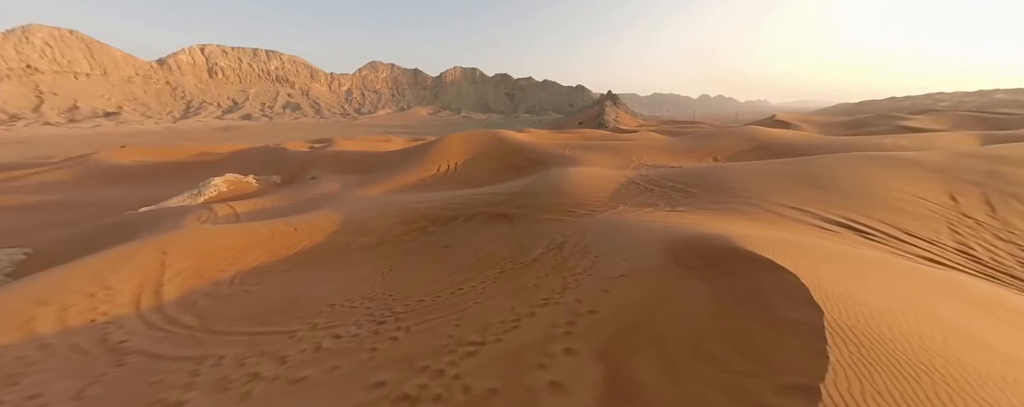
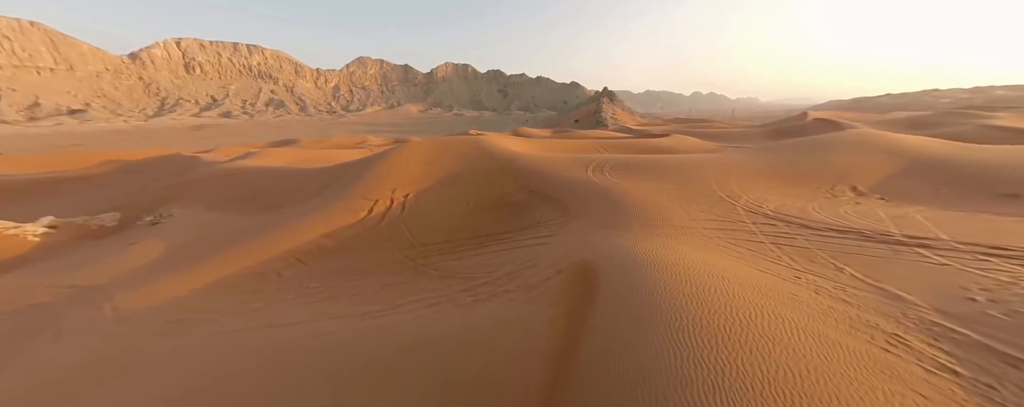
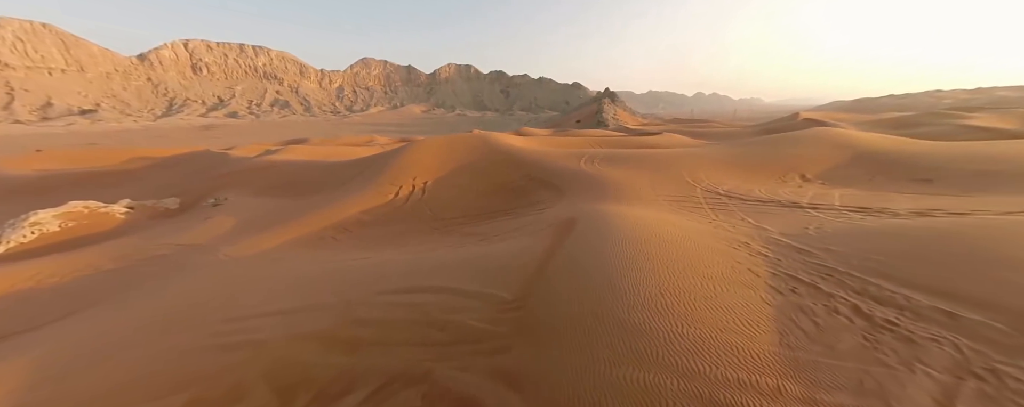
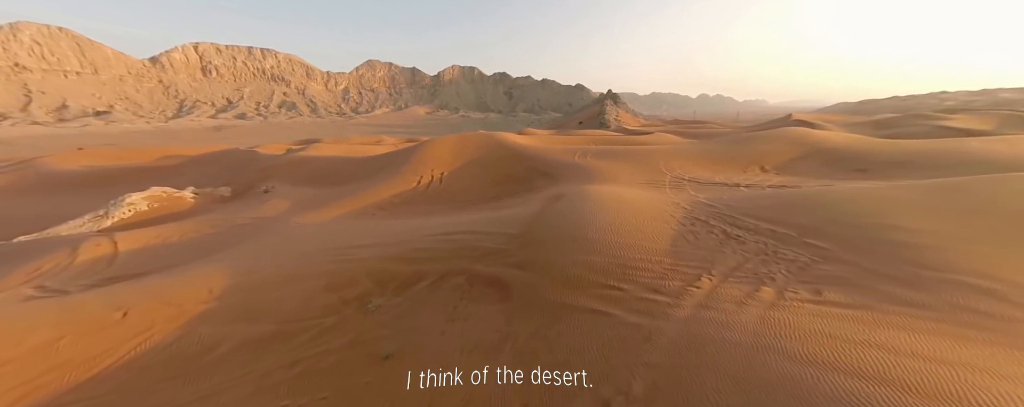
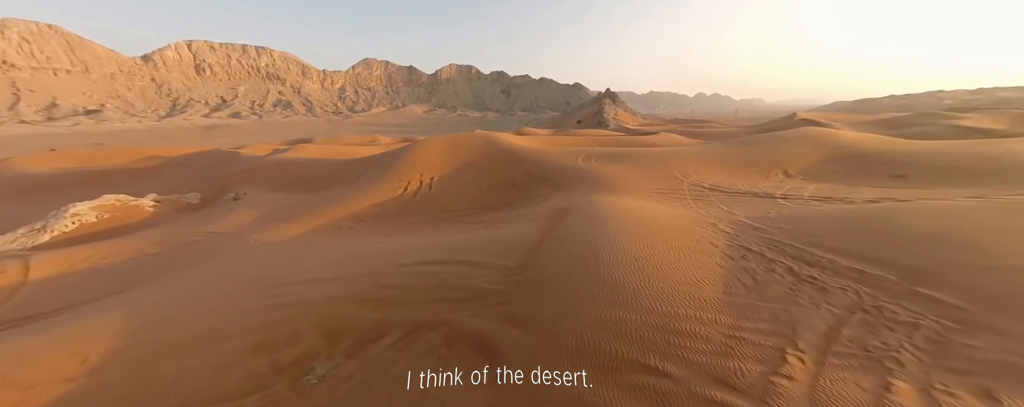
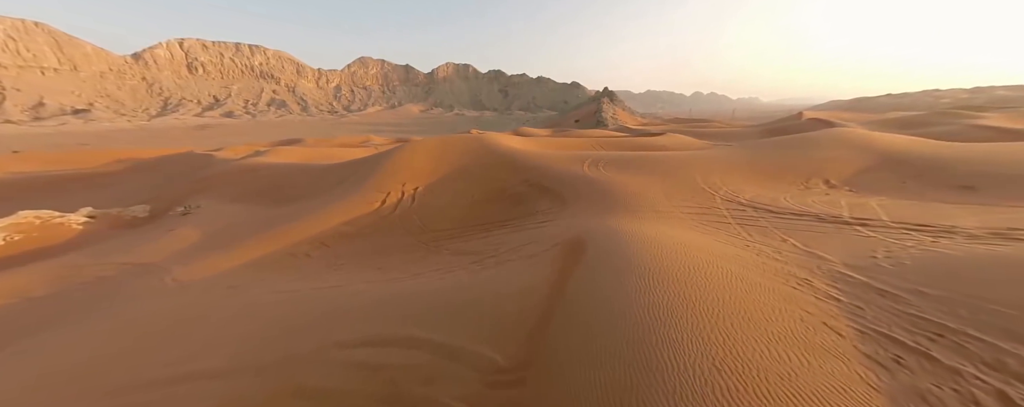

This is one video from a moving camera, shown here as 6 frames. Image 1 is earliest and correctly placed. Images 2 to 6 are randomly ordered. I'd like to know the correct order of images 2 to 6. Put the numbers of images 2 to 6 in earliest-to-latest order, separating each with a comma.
4, 5, 3, 6, 2
